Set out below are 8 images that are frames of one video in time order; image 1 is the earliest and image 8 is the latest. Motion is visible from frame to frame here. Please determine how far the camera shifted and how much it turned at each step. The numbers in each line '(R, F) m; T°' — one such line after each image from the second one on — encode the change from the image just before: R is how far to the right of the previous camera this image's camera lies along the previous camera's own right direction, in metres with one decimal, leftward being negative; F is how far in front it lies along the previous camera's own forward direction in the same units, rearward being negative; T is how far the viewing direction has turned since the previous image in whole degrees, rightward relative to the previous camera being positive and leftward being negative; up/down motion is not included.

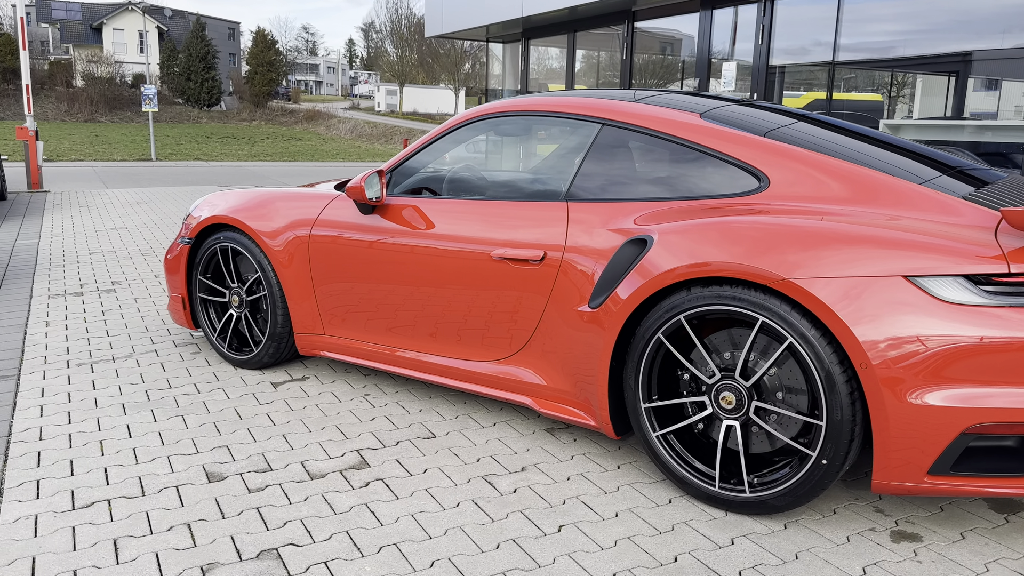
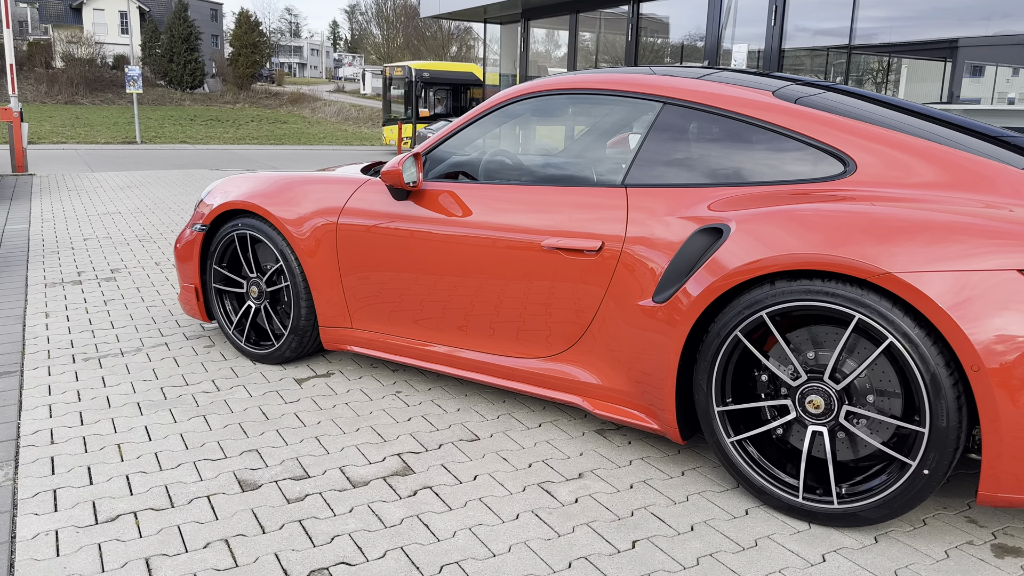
(-0.3, +0.3) m; +1°
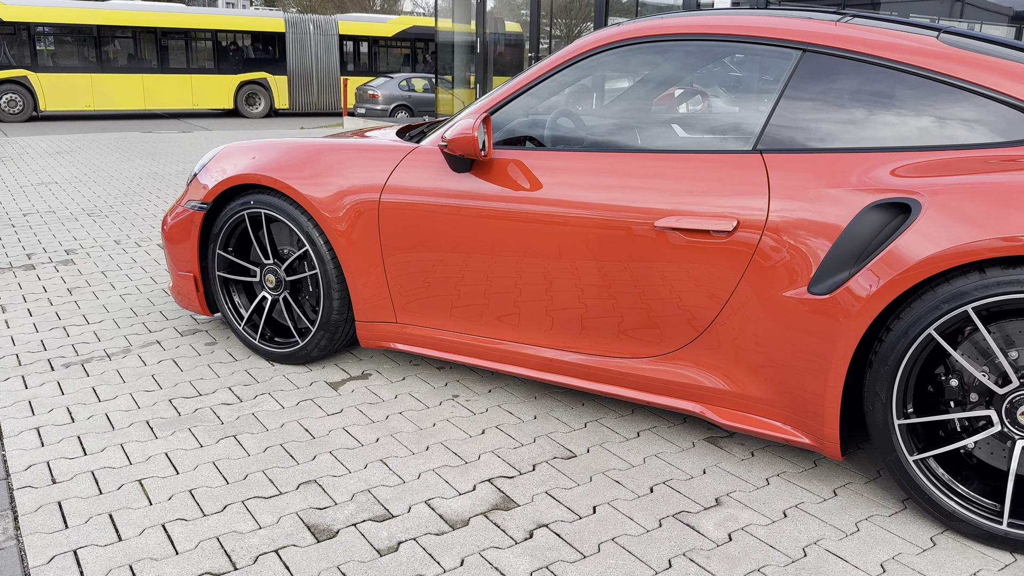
(-0.6, +0.6) m; +5°
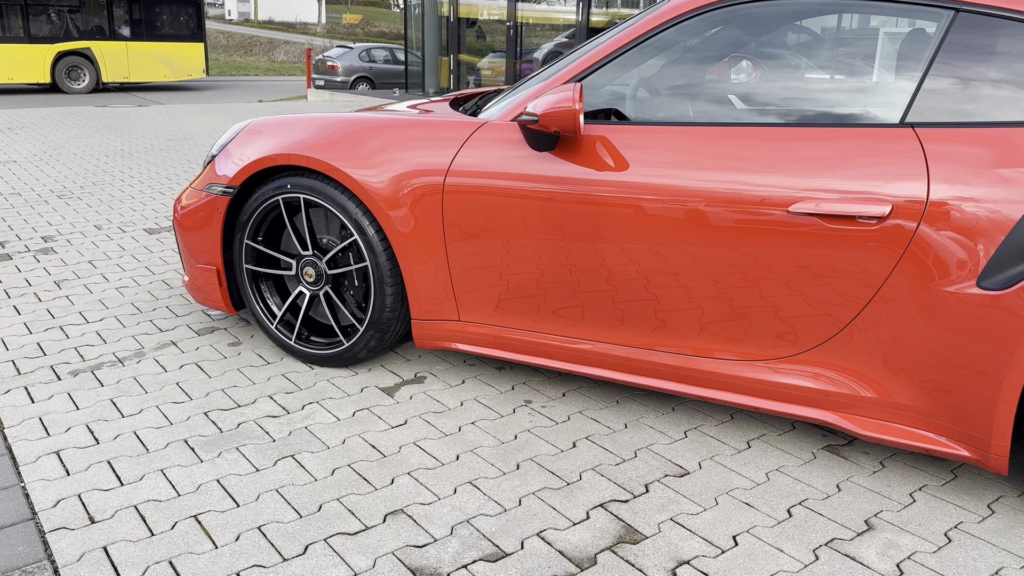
(-0.5, +0.4) m; +3°
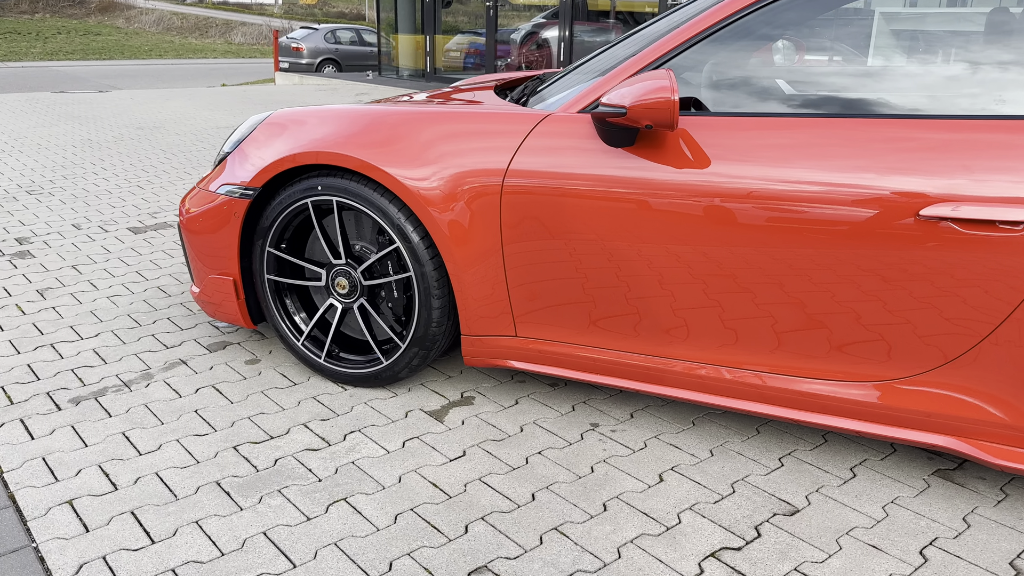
(-0.3, +0.3) m; +2°
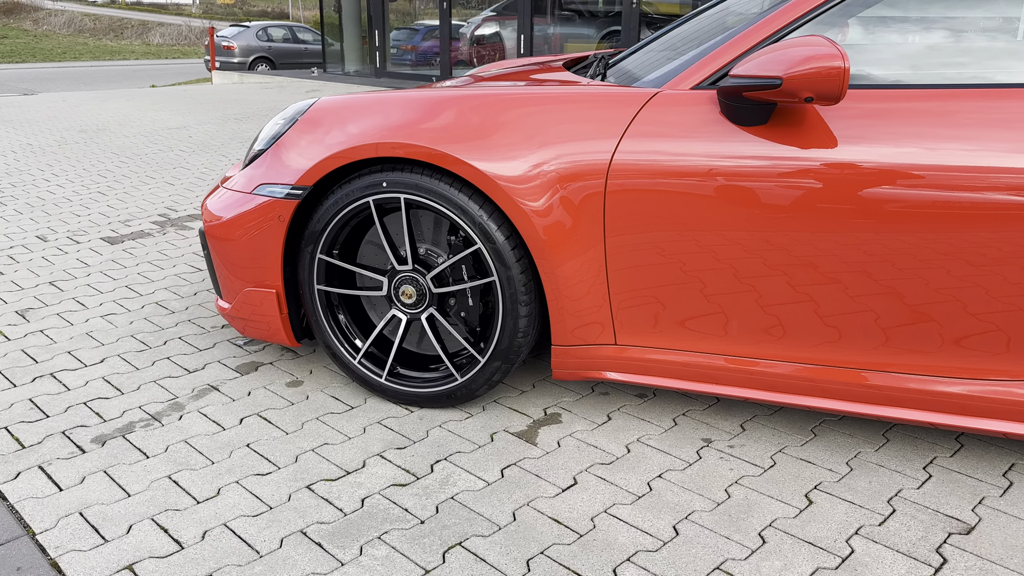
(-0.5, +0.3) m; +5°
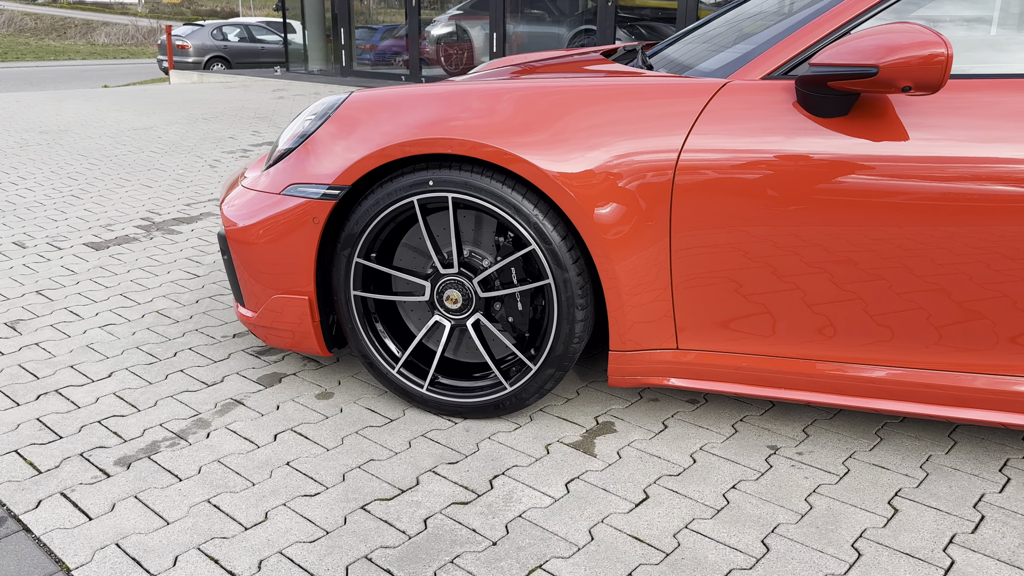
(-0.3, +0.1) m; +3°
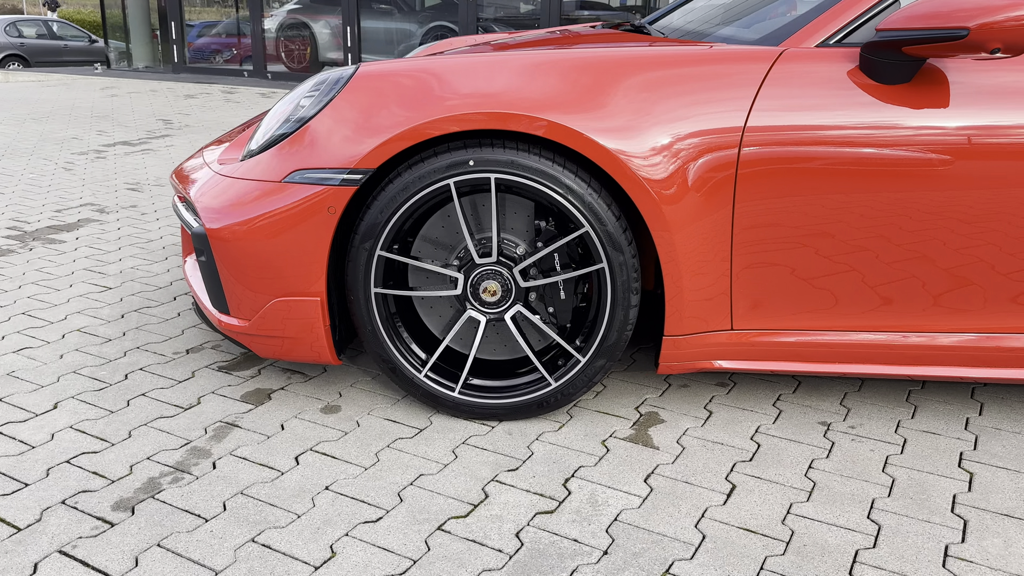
(-0.6, +0.3) m; +12°
